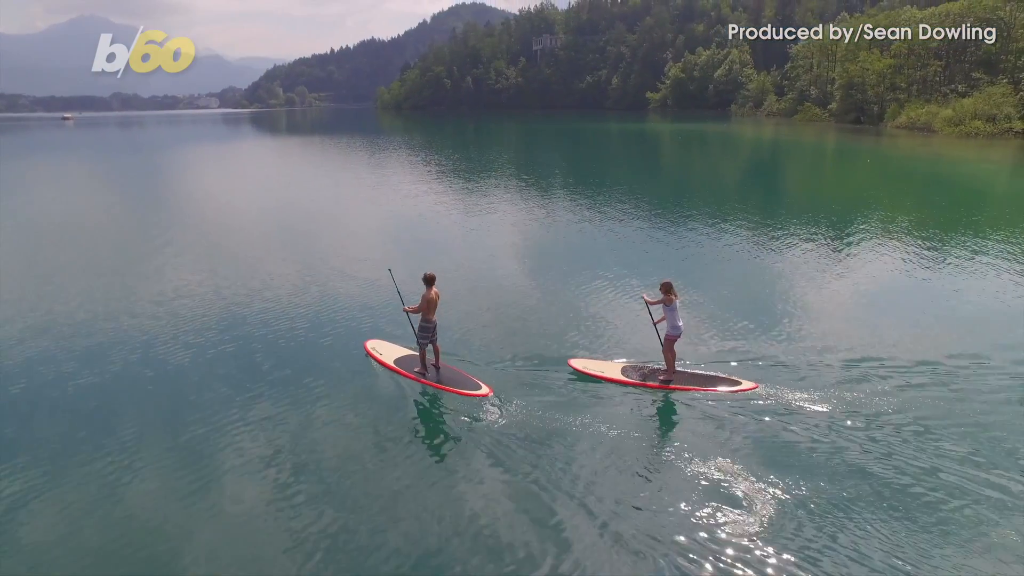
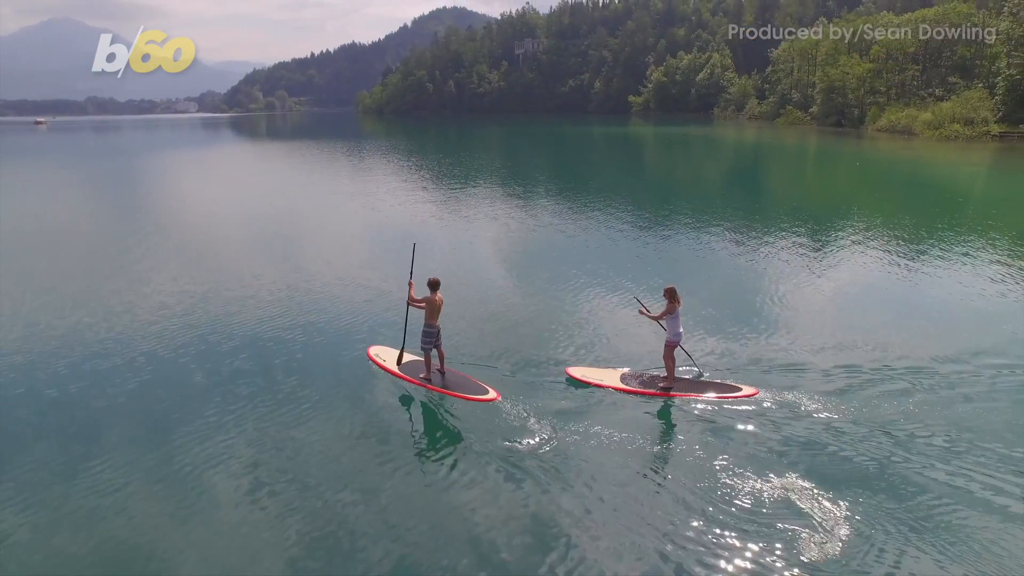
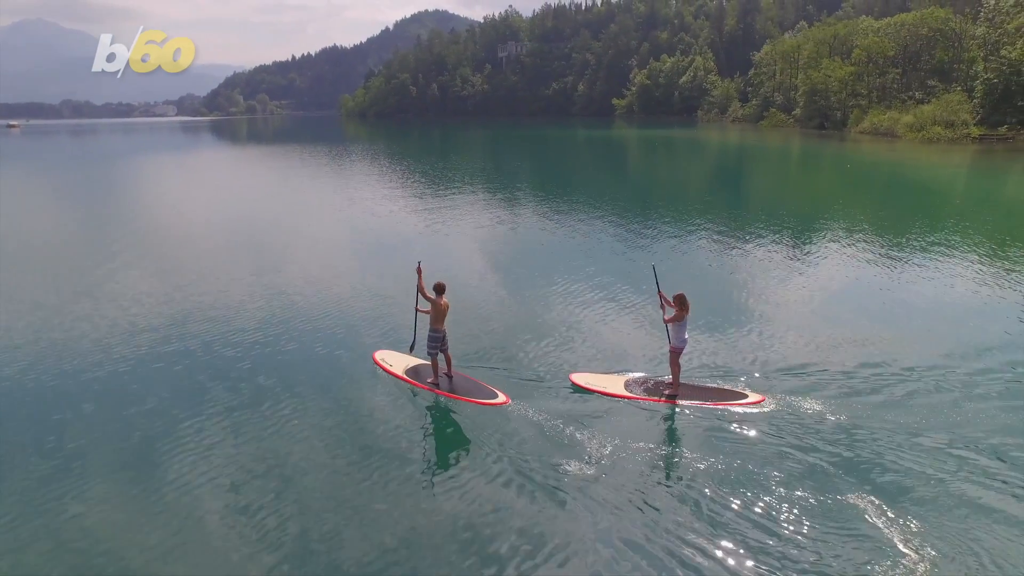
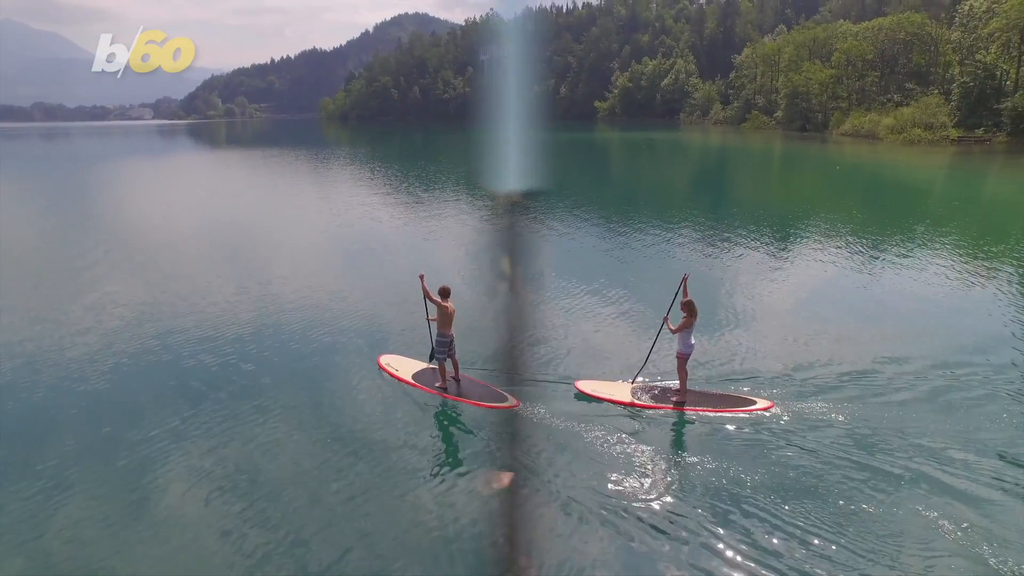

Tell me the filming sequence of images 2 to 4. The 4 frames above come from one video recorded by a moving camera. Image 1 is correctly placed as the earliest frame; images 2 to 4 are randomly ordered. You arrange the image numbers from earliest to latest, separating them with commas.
2, 3, 4
